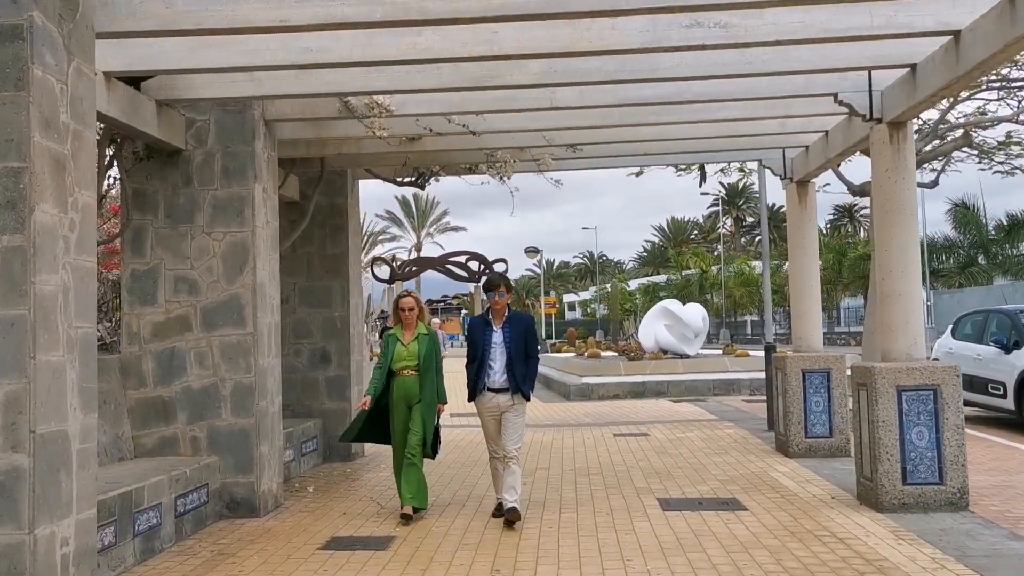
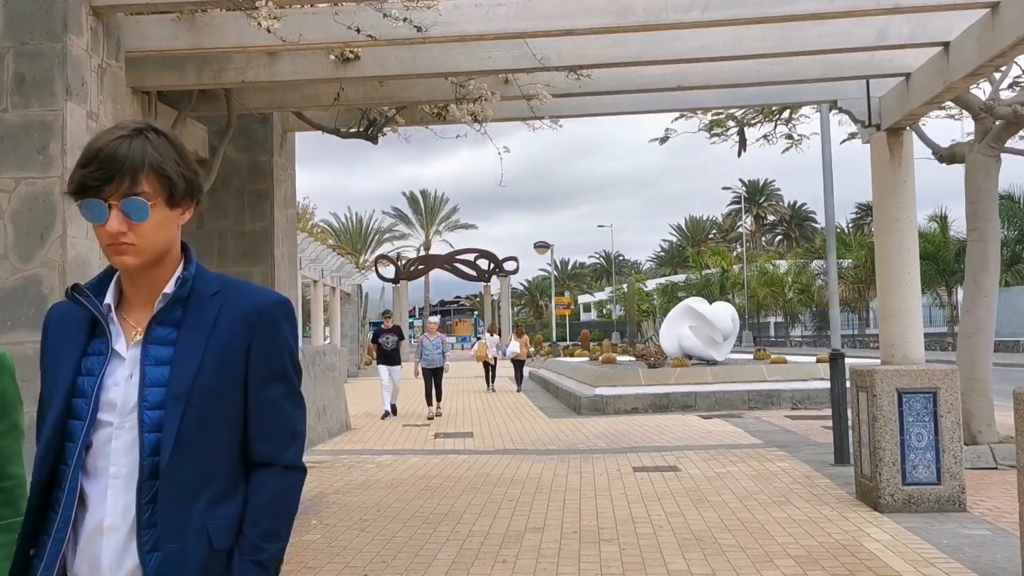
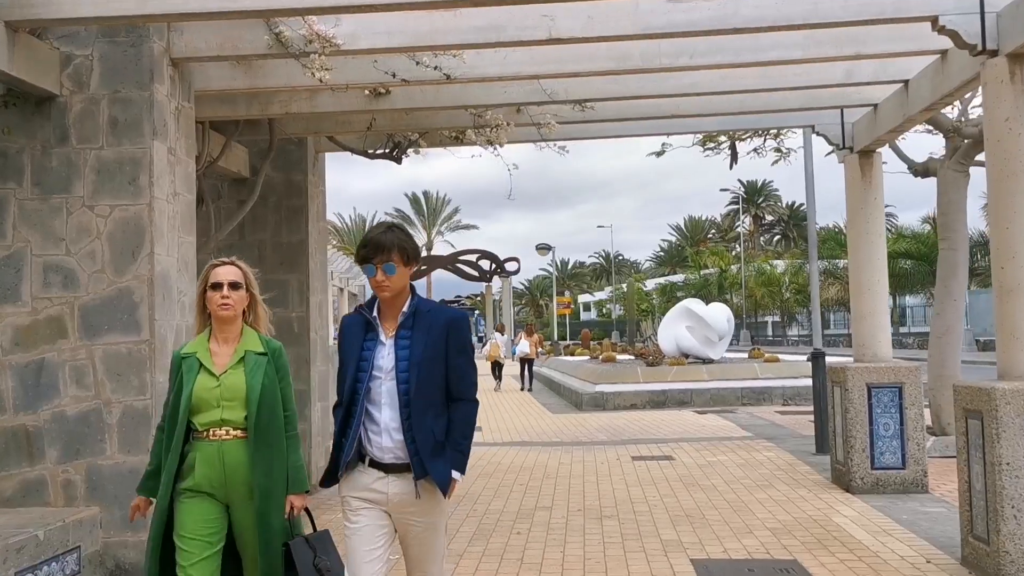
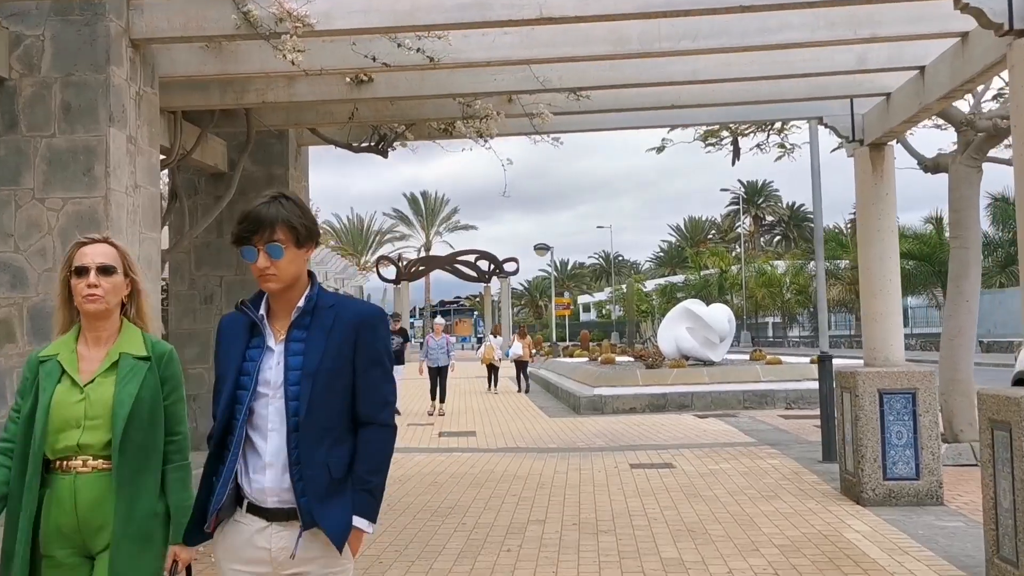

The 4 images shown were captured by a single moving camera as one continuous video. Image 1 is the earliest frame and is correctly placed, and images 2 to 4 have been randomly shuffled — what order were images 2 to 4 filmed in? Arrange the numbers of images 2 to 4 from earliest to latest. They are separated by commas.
3, 4, 2
